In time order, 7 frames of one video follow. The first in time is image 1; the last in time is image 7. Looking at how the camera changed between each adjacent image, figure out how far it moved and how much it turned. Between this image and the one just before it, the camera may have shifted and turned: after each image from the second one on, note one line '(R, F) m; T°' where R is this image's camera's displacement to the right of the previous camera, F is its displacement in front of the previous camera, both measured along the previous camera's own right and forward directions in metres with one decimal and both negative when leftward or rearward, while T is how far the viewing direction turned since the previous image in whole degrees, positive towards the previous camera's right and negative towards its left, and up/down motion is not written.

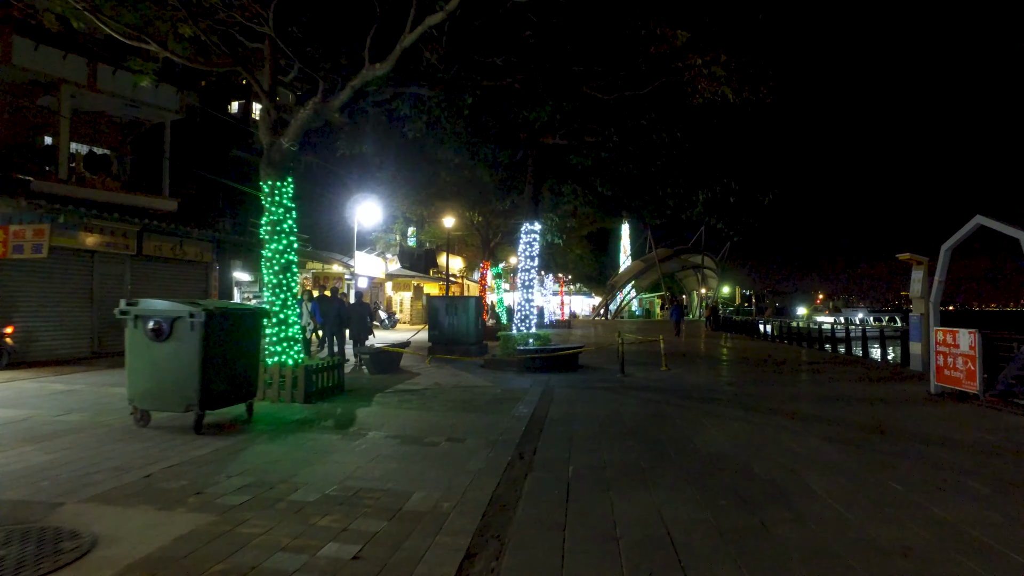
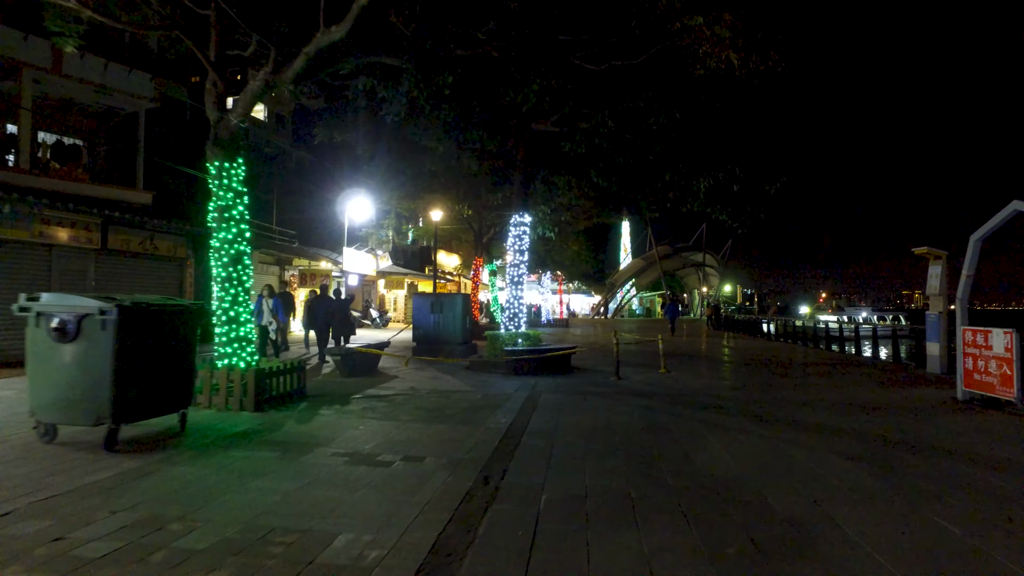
(+0.3, +1.1) m; 0°
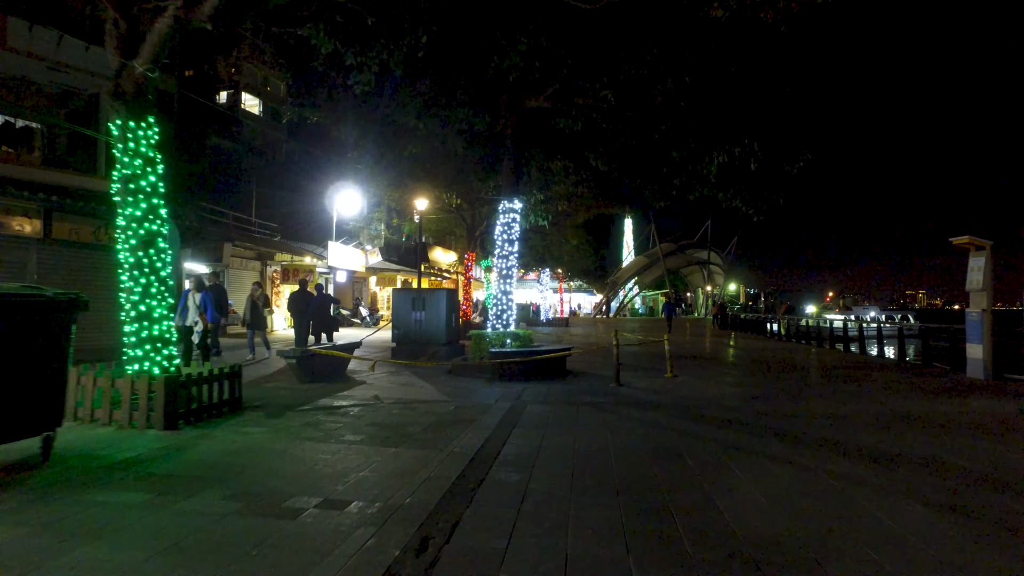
(+0.3, +1.7) m; 0°
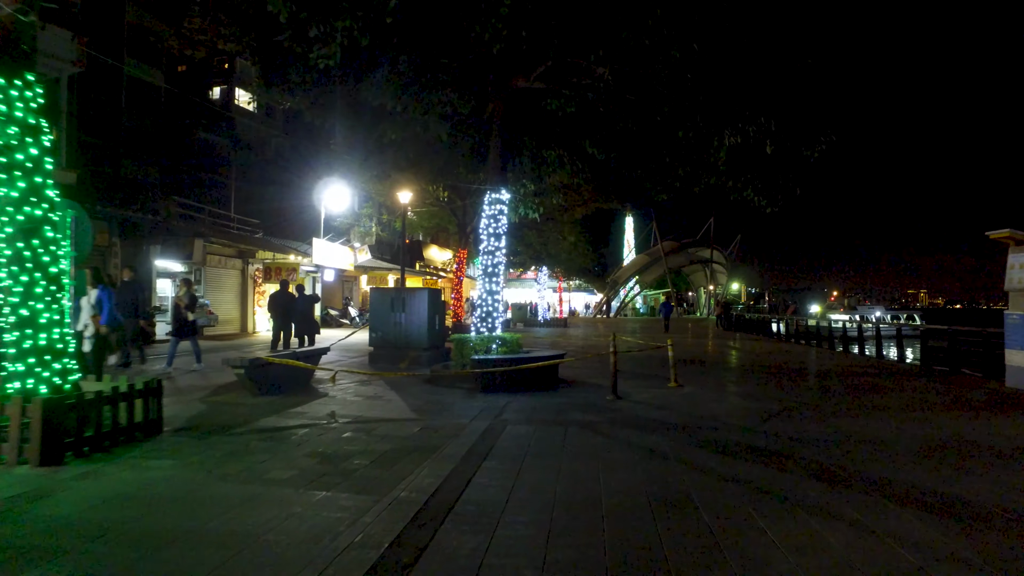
(+0.3, +1.4) m; 0°
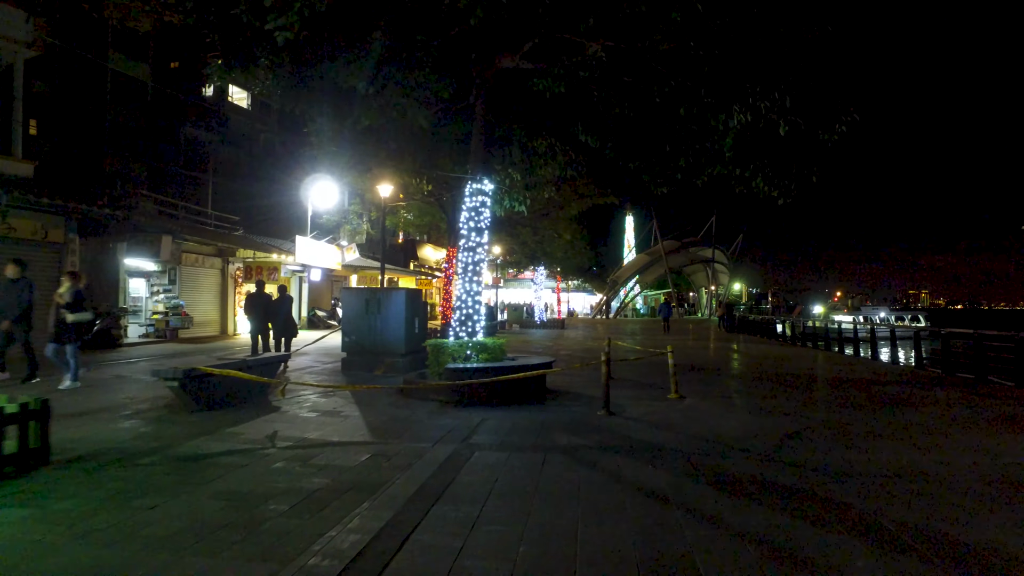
(+0.3, +1.2) m; 0°
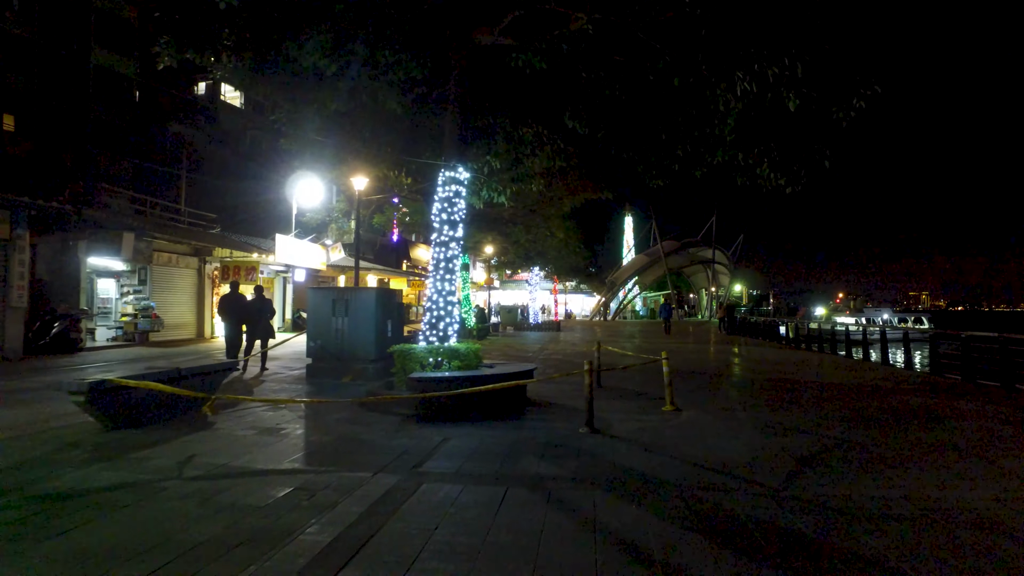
(+0.4, +1.2) m; 0°
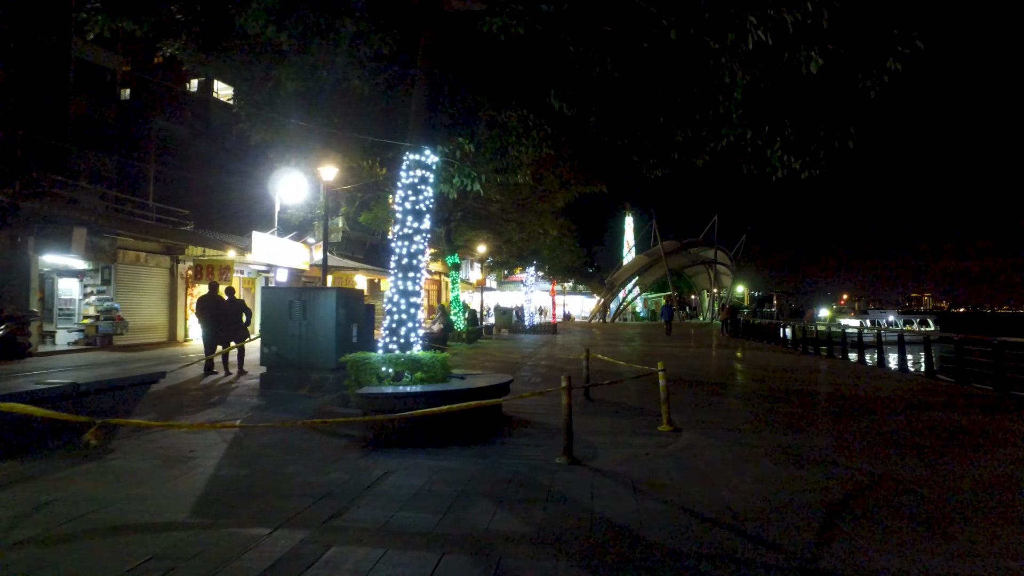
(+0.4, +1.4) m; 0°
